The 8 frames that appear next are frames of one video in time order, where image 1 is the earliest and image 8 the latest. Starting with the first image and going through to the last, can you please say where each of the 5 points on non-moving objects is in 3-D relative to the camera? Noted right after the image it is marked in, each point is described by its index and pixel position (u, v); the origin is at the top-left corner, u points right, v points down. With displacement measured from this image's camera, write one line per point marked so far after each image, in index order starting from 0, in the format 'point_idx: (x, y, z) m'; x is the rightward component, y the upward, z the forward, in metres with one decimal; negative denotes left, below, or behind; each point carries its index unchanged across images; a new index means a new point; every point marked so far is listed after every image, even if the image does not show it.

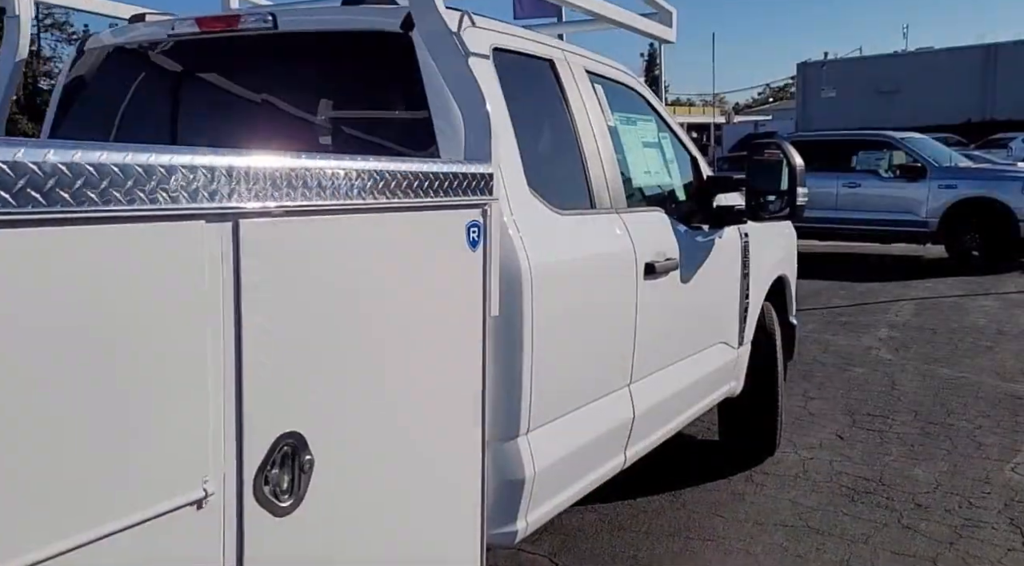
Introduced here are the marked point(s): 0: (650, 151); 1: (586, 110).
0: (+0.6, +0.5, +3.9) m
1: (+0.3, +0.6, +3.4) m
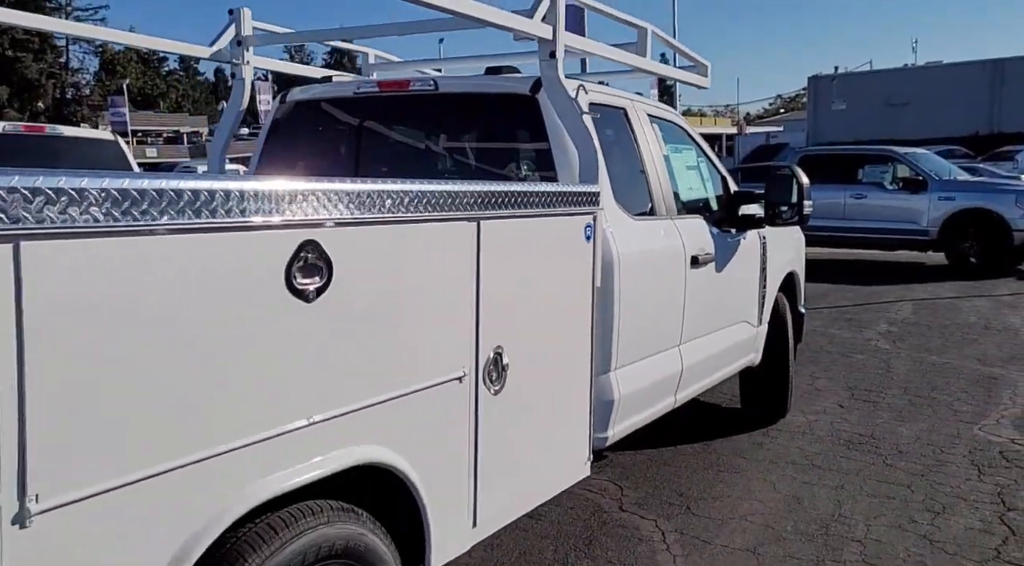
0: (+1.0, +0.6, +5.1) m
1: (+0.7, +0.7, +4.6) m
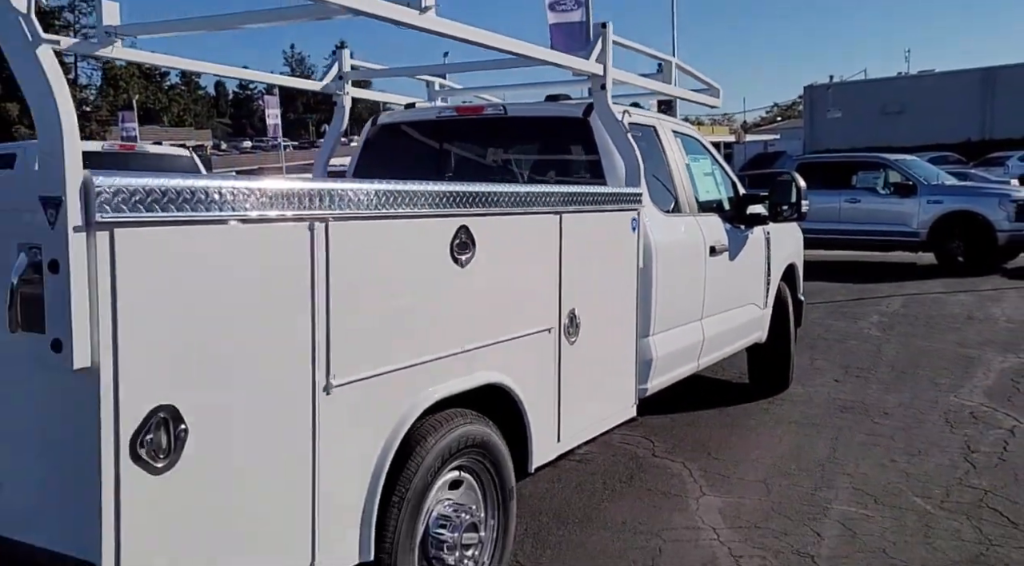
0: (+1.3, +0.7, +6.1) m
1: (+0.9, +0.8, +5.6) m
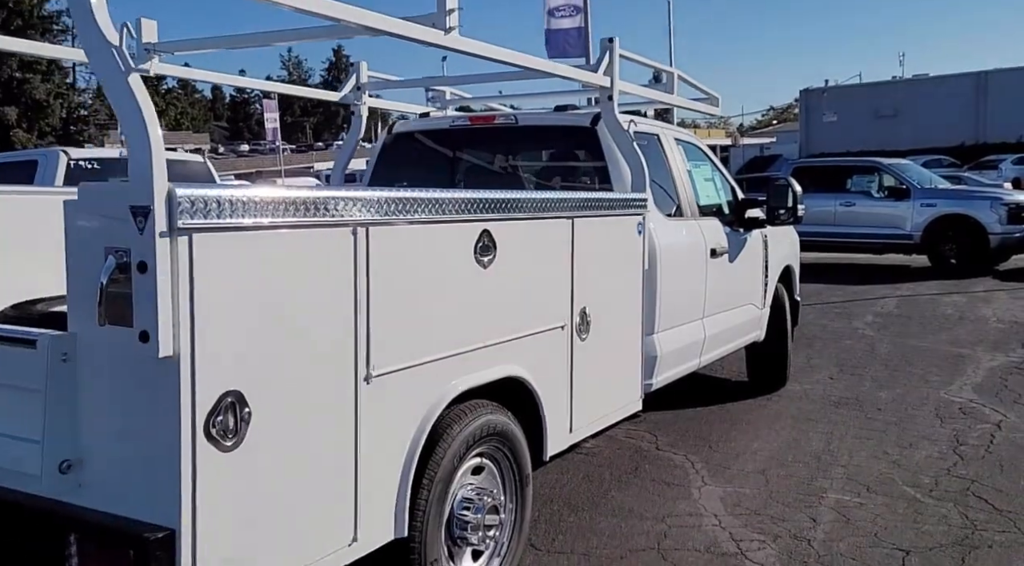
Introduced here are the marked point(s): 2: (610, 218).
0: (+1.3, +0.7, +6.4) m
1: (+1.0, +0.8, +5.9) m
2: (+0.5, +0.3, +4.5) m
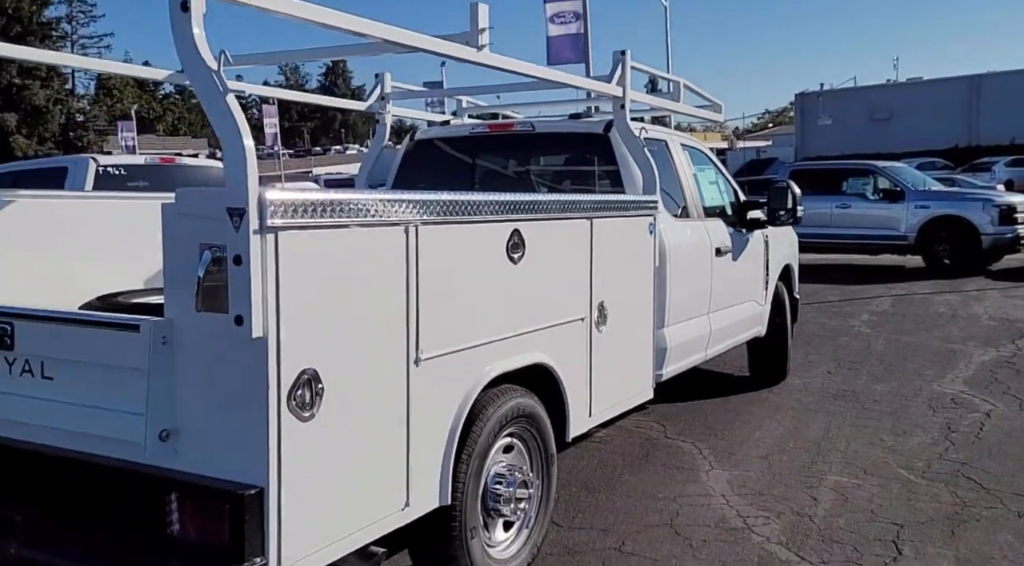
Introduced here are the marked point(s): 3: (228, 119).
0: (+1.4, +0.7, +6.8) m
1: (+1.1, +0.8, +6.3) m
2: (+0.6, +0.3, +4.8) m
3: (-0.8, +0.5, +2.6) m
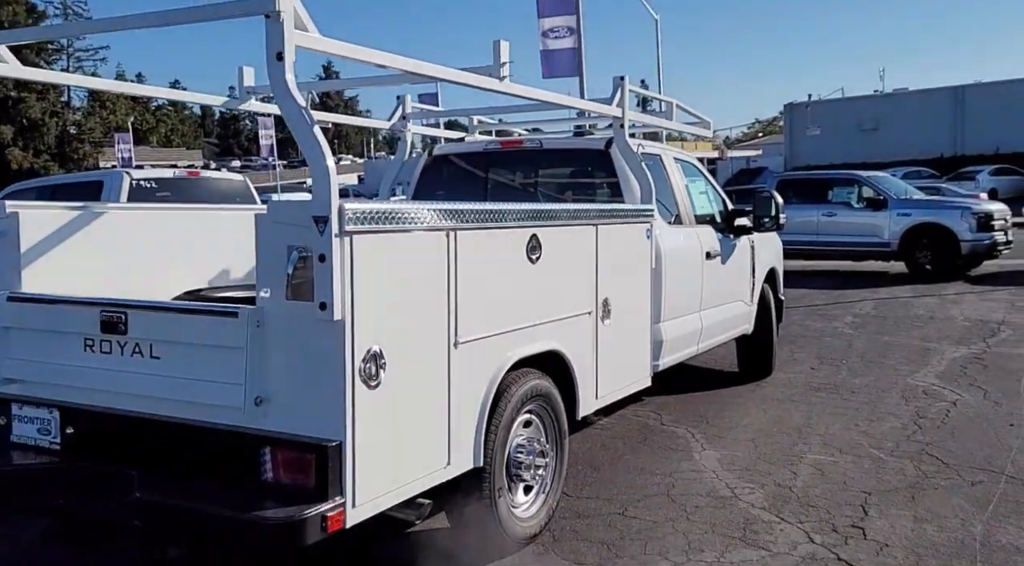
0: (+1.5, +0.7, +7.4) m
1: (+1.2, +0.8, +6.9) m
2: (+0.6, +0.3, +5.5) m
3: (-0.7, +0.5, +3.2) m
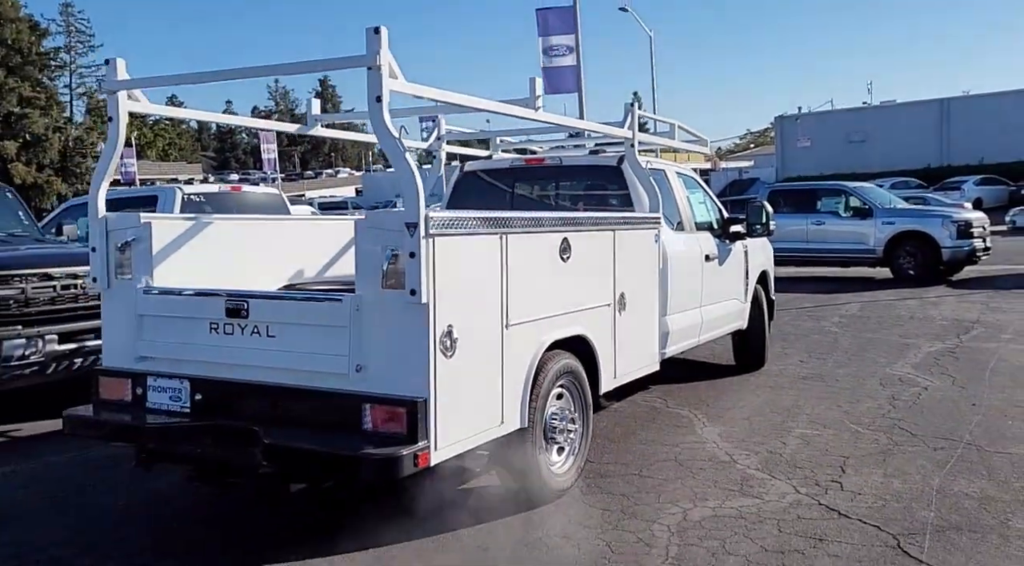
0: (+1.7, +0.7, +8.4) m
1: (+1.4, +0.8, +7.9) m
2: (+0.8, +0.4, +6.4) m
3: (-0.5, +0.5, +4.2) m
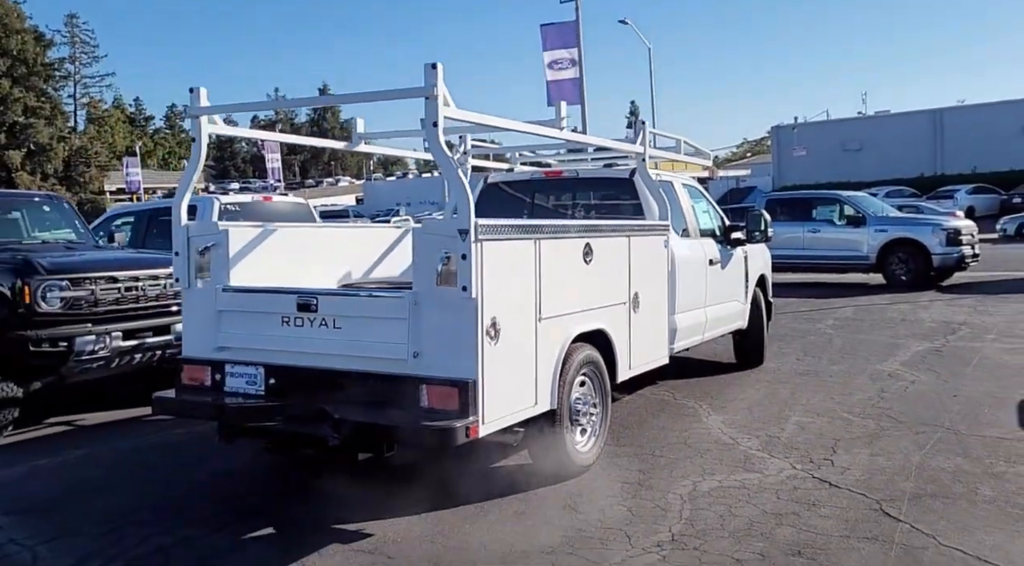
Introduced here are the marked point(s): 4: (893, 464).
0: (+1.8, +0.7, +9.1) m
1: (+1.5, +0.8, +8.6) m
2: (+1.0, +0.3, +7.1) m
3: (-0.3, +0.5, +4.9) m
4: (+2.4, -1.2, +6.1) m
